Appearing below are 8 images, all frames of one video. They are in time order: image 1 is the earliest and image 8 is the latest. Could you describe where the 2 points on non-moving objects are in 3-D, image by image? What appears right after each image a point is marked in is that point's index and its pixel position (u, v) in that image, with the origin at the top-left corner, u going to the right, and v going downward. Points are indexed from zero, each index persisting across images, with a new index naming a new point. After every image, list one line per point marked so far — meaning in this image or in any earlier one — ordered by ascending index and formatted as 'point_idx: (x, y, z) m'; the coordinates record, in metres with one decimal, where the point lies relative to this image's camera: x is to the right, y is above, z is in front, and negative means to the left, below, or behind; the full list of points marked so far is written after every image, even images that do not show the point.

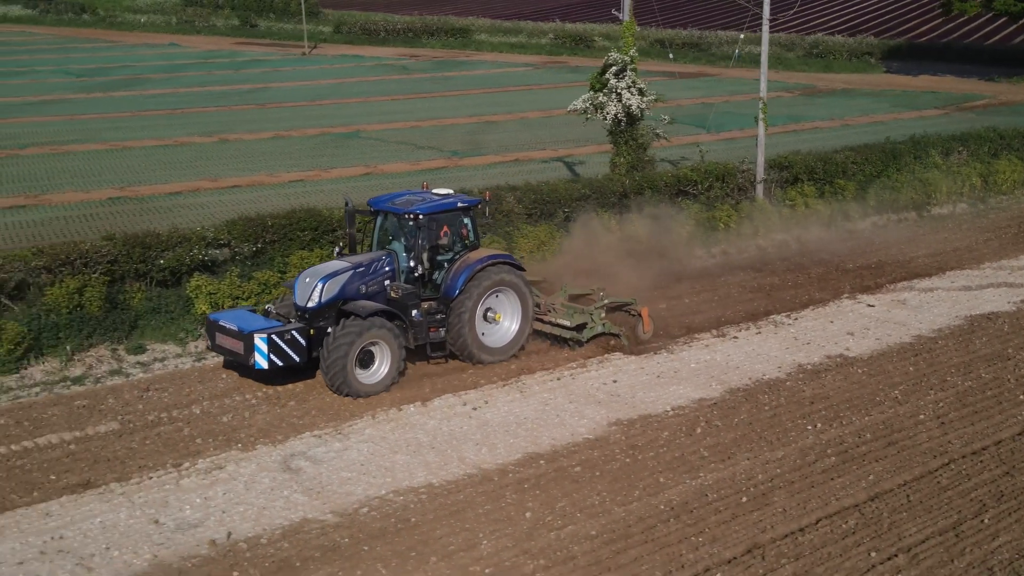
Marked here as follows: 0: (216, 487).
0: (-1.9, -1.3, +8.6) m
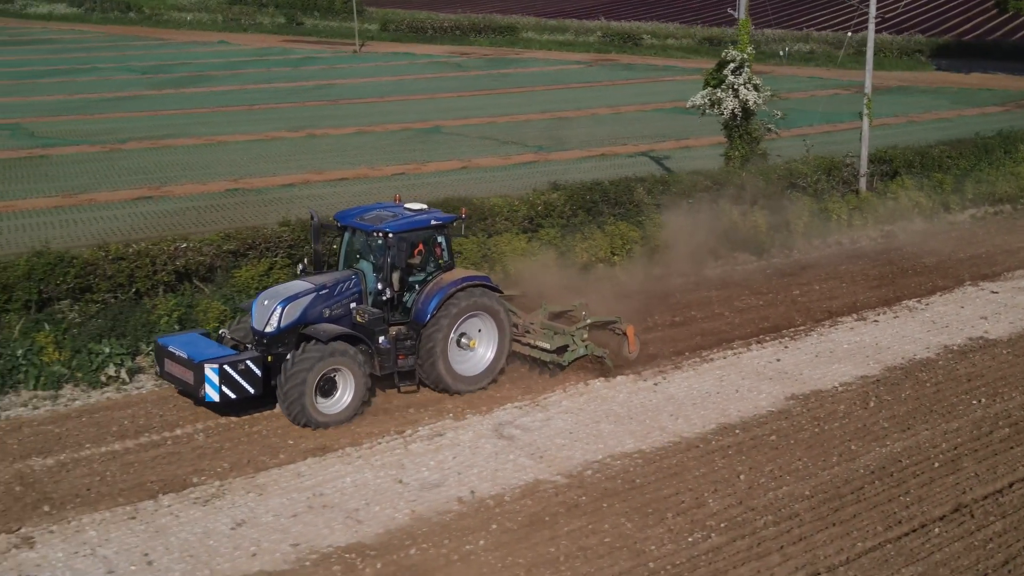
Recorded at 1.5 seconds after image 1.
0: (-0.5, -1.2, +9.3) m
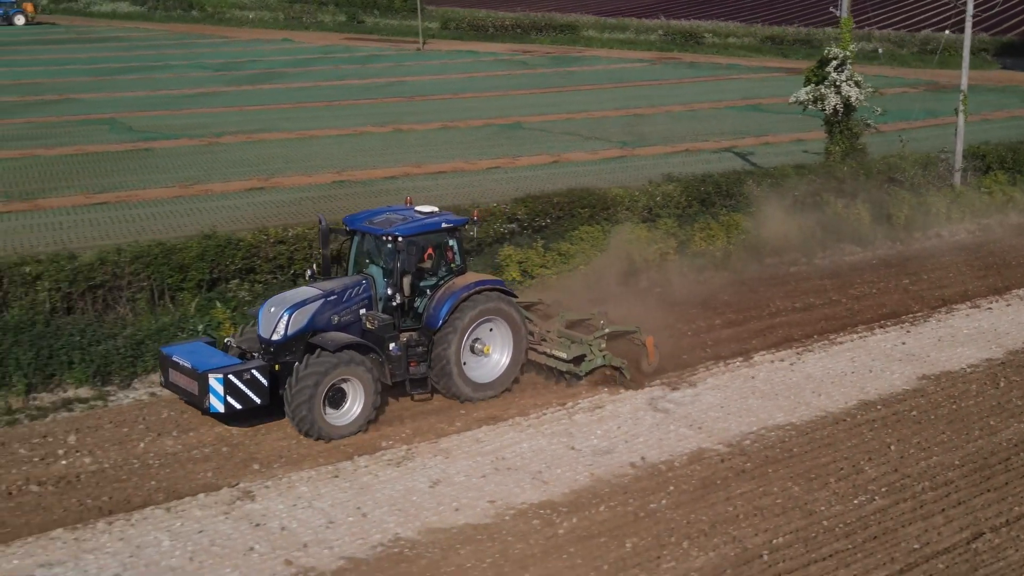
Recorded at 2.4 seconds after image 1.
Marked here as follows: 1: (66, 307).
0: (+0.7, -1.0, +9.9) m
1: (-3.7, -0.1, +10.9) m
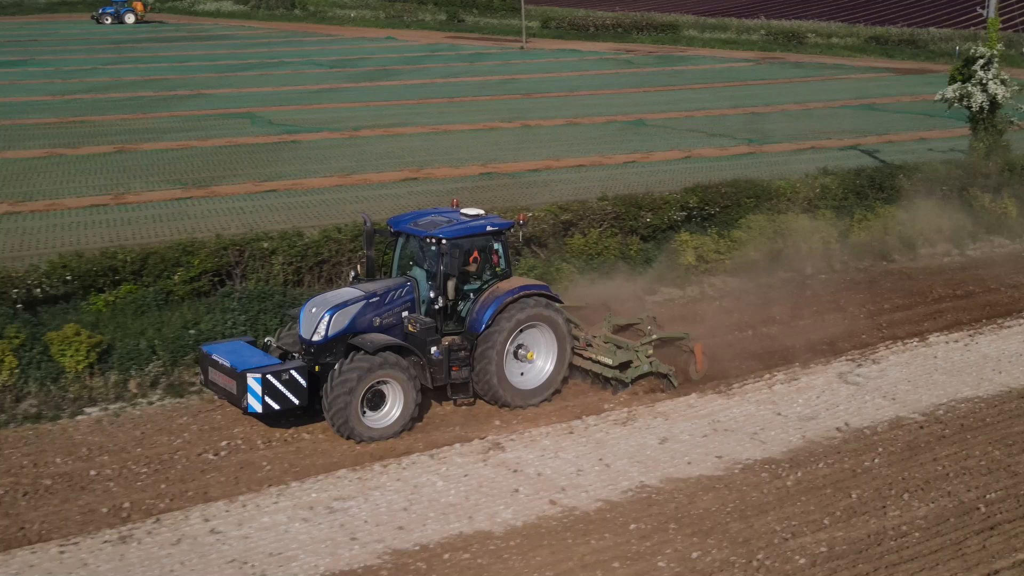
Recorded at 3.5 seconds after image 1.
0: (+2.4, -0.9, +10.7) m
1: (-1.9, +0.1, +11.9) m
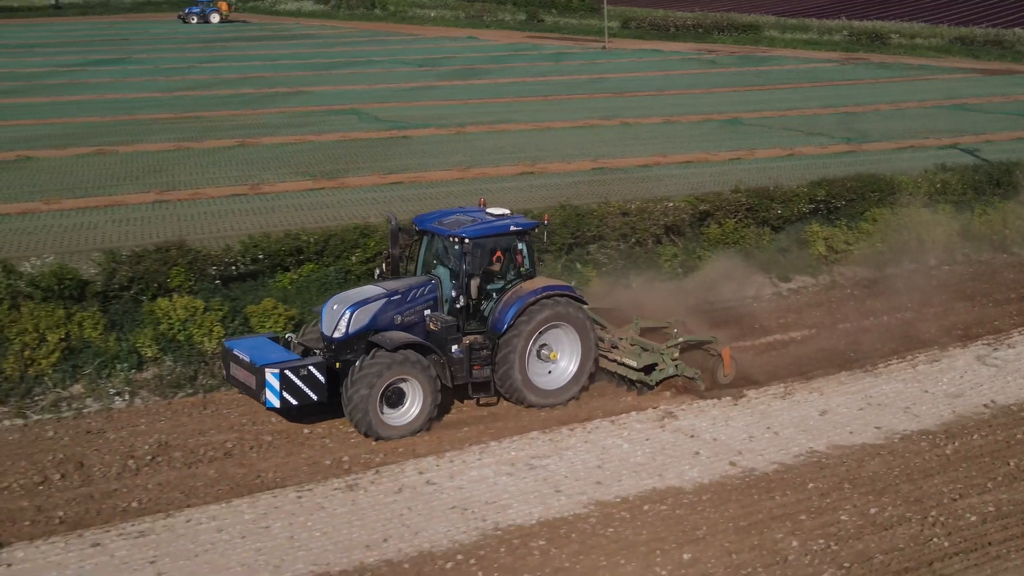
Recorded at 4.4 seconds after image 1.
0: (+3.7, -0.7, +11.3) m
1: (-0.5, +0.3, +12.7) m
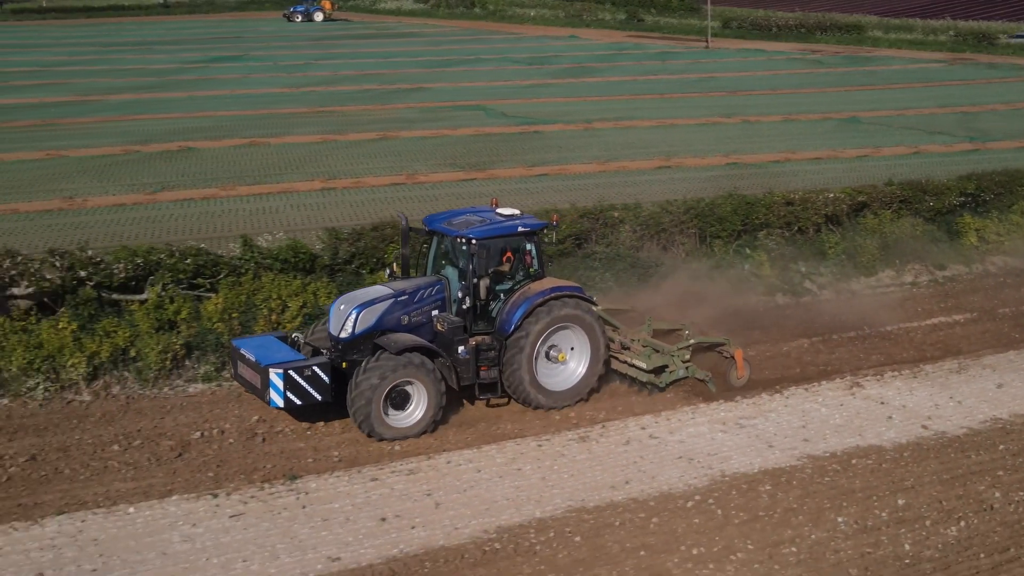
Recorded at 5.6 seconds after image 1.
0: (+5.5, -0.6, +12.0) m
1: (+1.3, +0.4, +13.7) m
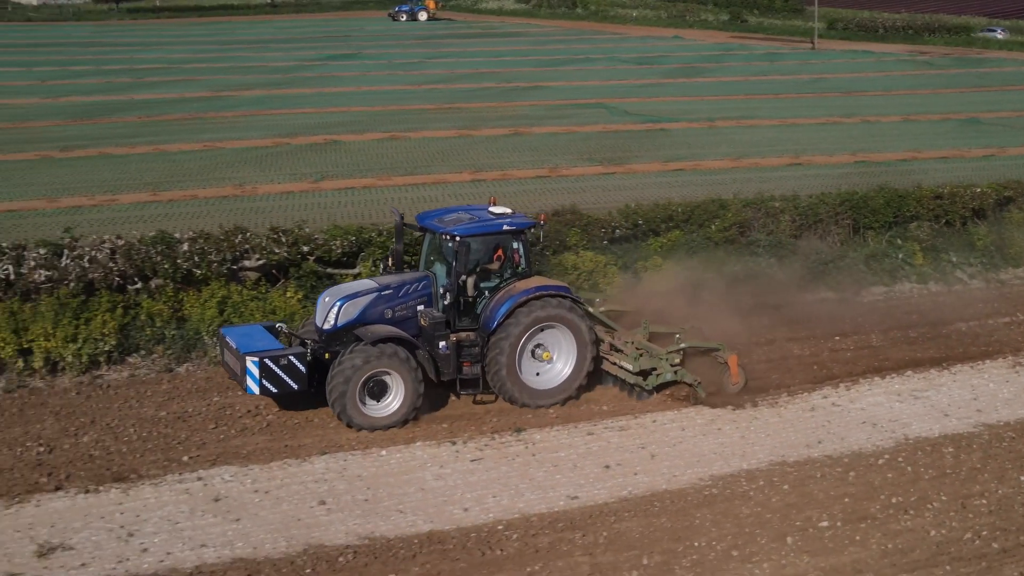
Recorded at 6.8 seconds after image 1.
0: (+7.1, -0.5, +12.5) m
1: (+3.1, +0.6, +14.5) m
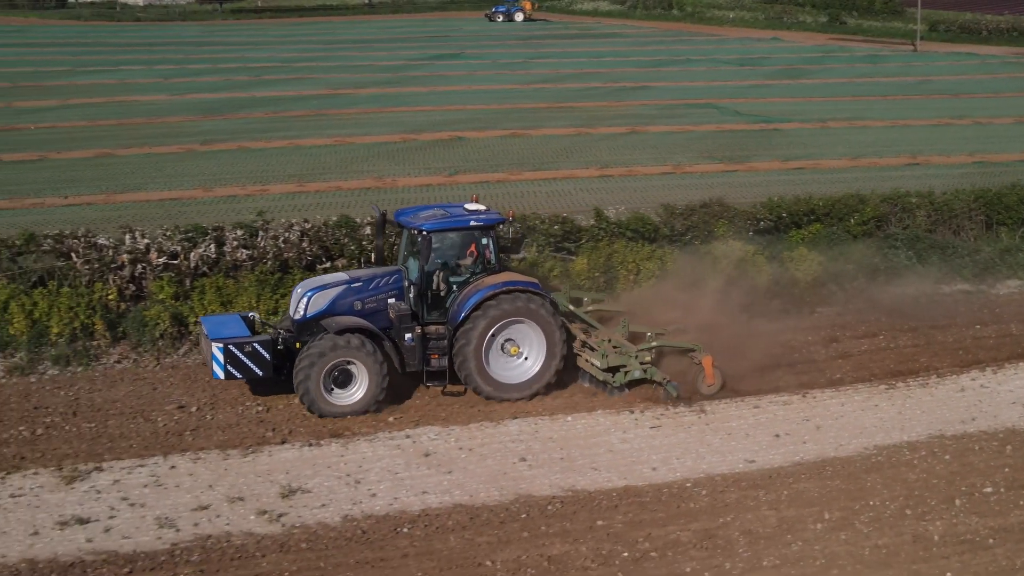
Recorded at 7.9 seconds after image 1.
0: (+8.7, -0.5, +12.8) m
1: (+4.8, +0.7, +15.0) m
